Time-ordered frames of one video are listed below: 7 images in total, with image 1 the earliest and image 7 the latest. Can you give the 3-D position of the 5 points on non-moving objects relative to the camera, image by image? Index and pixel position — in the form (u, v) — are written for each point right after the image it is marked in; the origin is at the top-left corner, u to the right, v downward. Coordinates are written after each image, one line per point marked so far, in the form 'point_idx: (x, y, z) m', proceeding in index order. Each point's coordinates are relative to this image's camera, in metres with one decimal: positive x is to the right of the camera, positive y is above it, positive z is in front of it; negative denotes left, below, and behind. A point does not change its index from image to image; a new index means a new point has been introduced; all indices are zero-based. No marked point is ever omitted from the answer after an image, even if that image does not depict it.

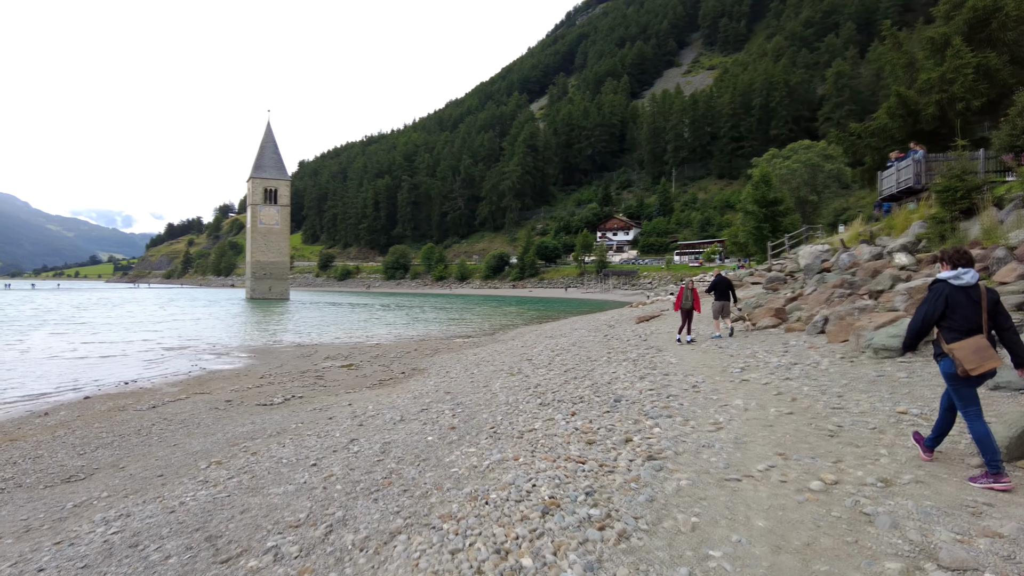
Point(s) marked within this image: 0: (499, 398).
0: (-0.2, -1.8, +10.3) m
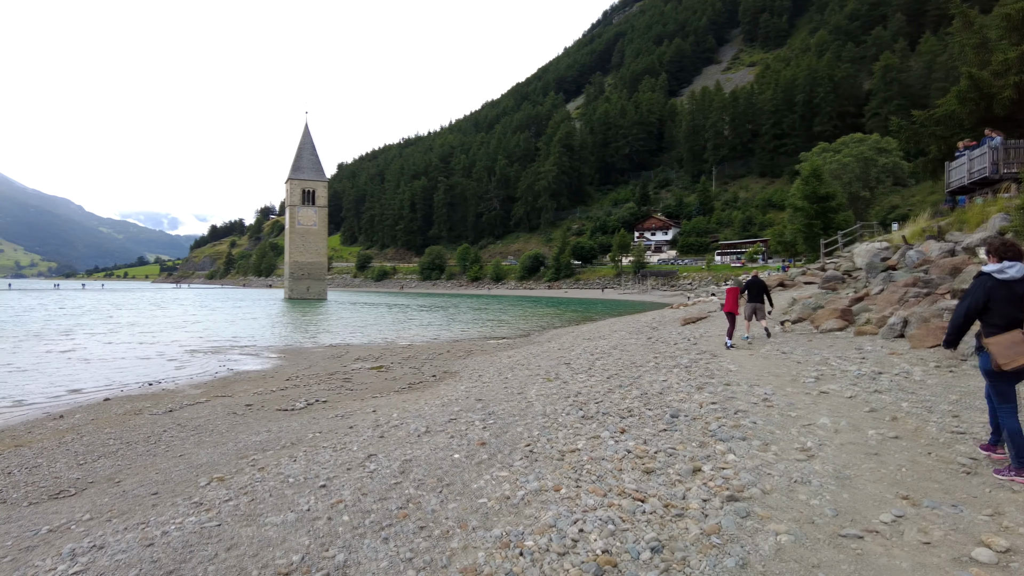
0: (+0.4, -1.8, +9.3) m
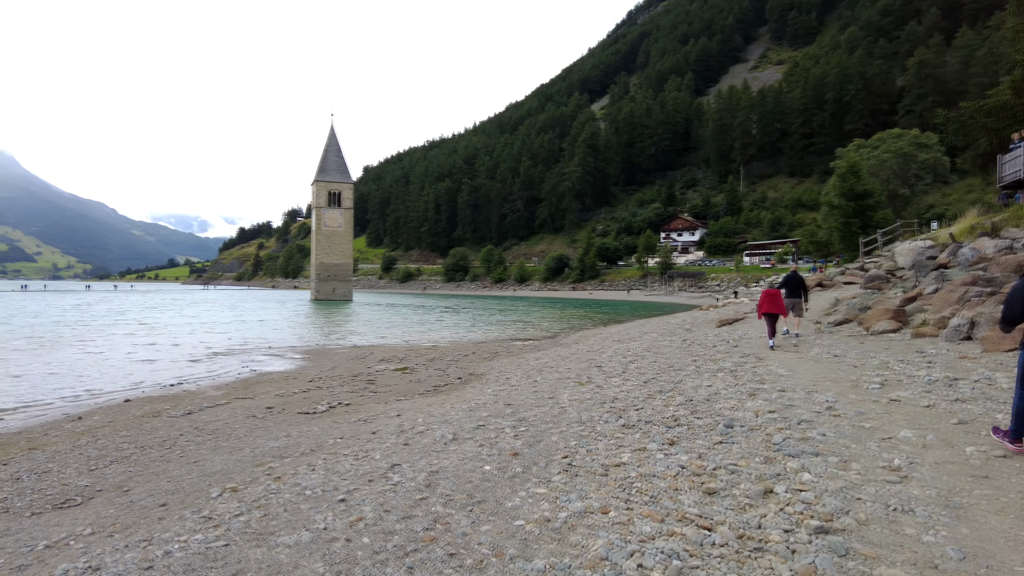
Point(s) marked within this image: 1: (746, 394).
0: (+0.8, -1.7, +8.6) m
1: (+2.9, -1.3, +7.9) m
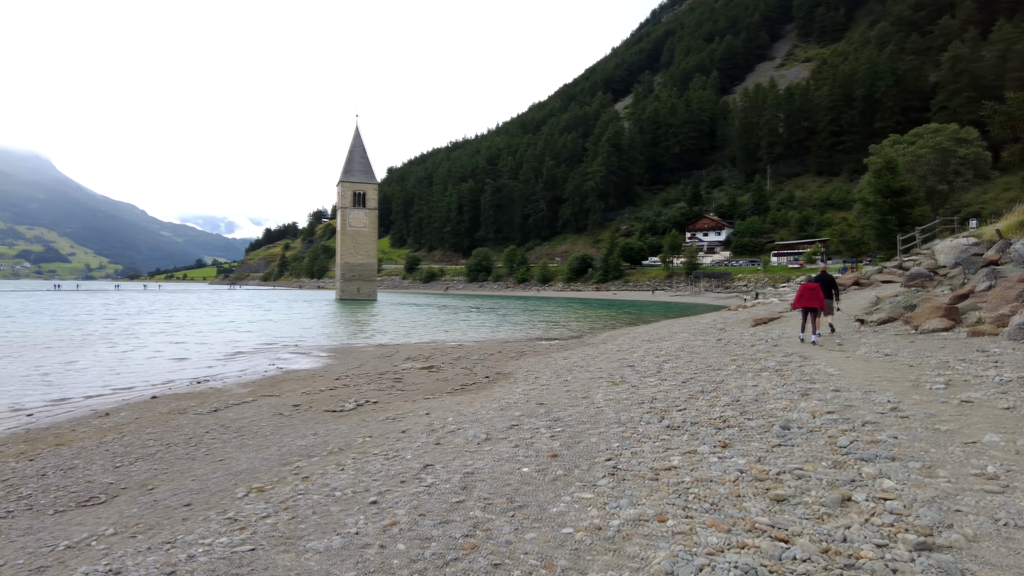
0: (+1.3, -1.6, +8.2) m
1: (+3.3, -1.2, +7.5) m
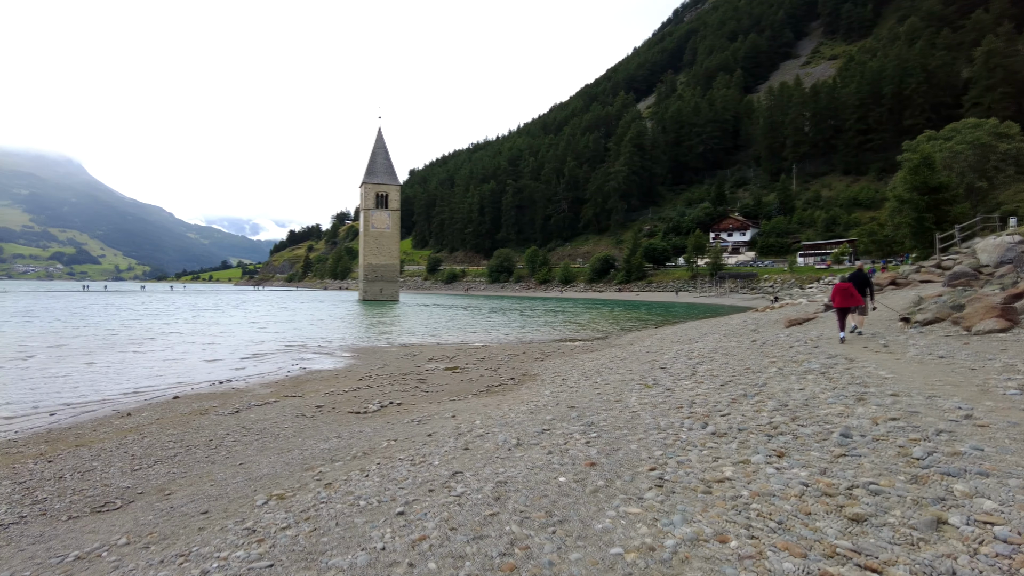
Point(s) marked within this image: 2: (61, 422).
0: (+1.7, -1.6, +7.8) m
1: (+3.7, -1.2, +7.0) m
2: (-7.9, -2.3, +11.1) m
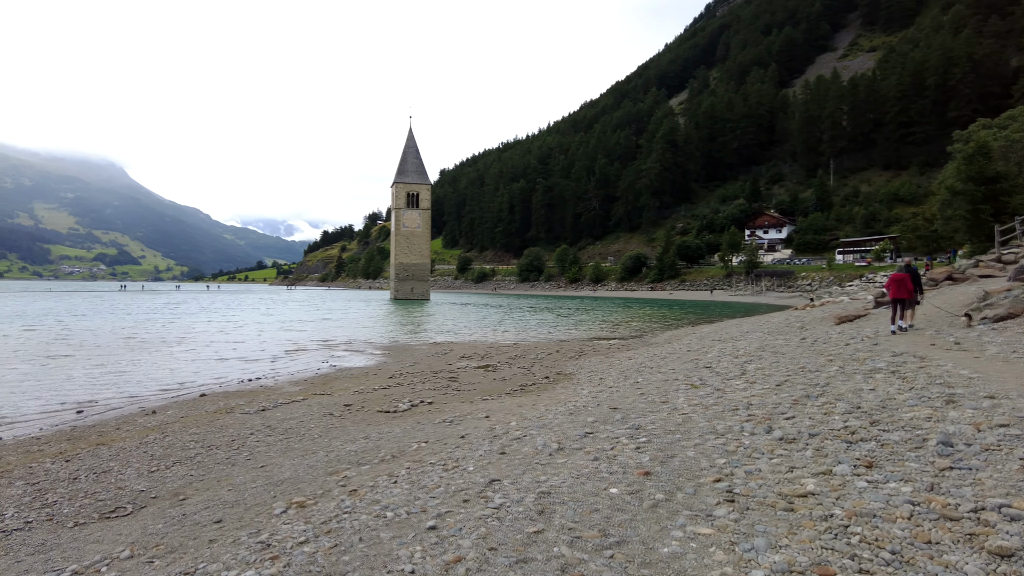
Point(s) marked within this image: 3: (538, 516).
0: (+2.1, -1.5, +7.0) m
1: (+4.1, -1.1, +6.1) m
2: (-7.2, -2.2, +10.8) m
3: (+0.2, -1.6, +4.4) m
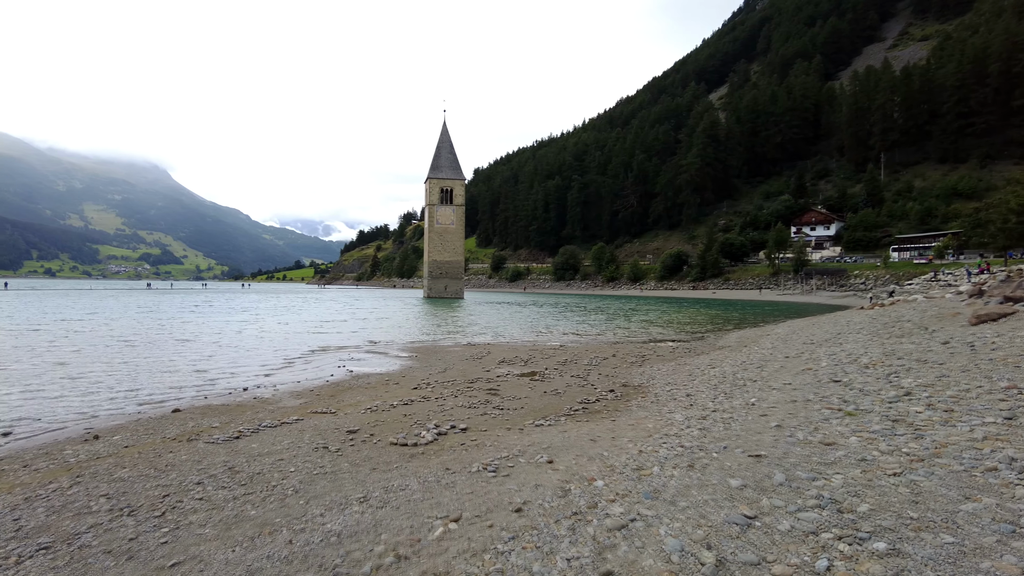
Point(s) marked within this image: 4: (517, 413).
0: (+2.7, -1.3, +3.7) m
1: (+4.7, -0.9, +2.7) m
2: (-6.4, -2.0, +8.0) m
3: (+0.7, -1.4, +1.2) m
4: (+0.1, -1.9, +9.5) m
